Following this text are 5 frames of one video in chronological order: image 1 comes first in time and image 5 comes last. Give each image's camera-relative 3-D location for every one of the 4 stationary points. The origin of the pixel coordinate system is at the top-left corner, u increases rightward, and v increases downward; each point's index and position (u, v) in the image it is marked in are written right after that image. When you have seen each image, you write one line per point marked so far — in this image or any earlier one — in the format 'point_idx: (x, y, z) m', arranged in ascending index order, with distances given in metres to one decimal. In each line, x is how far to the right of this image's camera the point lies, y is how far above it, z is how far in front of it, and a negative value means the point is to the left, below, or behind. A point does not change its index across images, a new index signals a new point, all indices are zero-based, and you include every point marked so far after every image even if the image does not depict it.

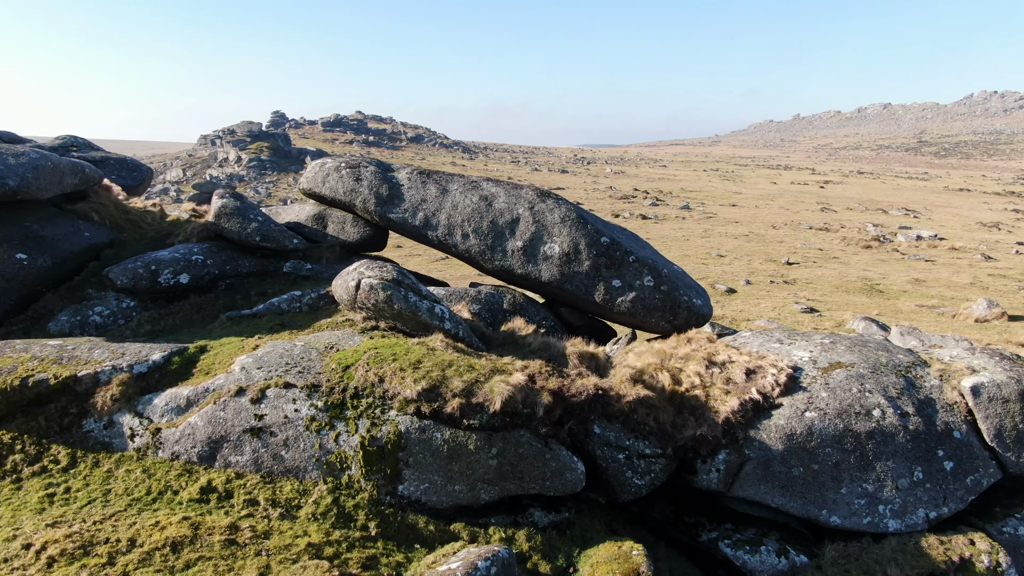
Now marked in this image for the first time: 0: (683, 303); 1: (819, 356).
0: (+1.3, -0.1, +5.8) m
1: (+1.9, -0.4, +4.9) m
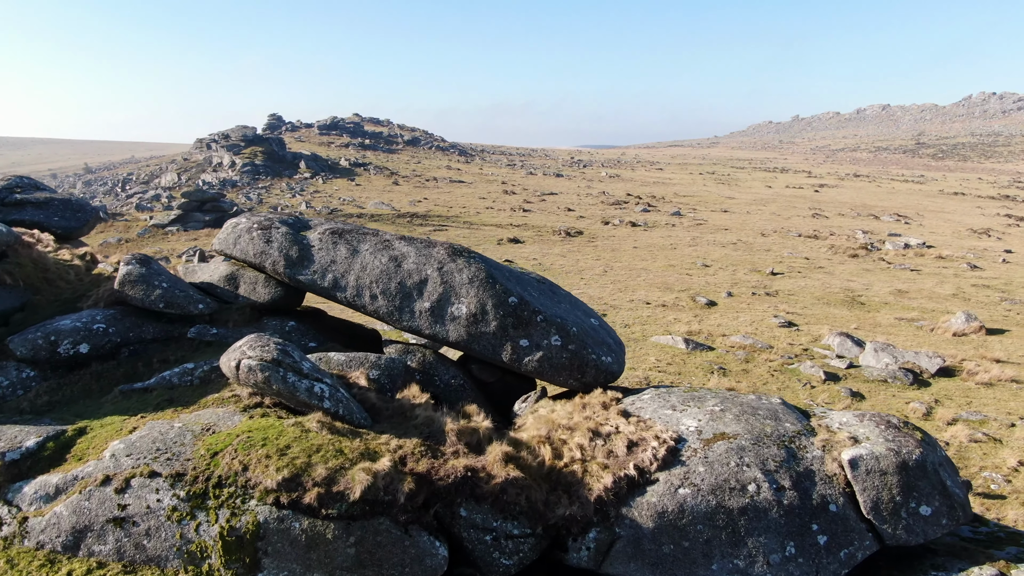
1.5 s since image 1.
0: (+0.6, -0.6, +5.9) m
1: (+1.2, -0.9, +5.0) m
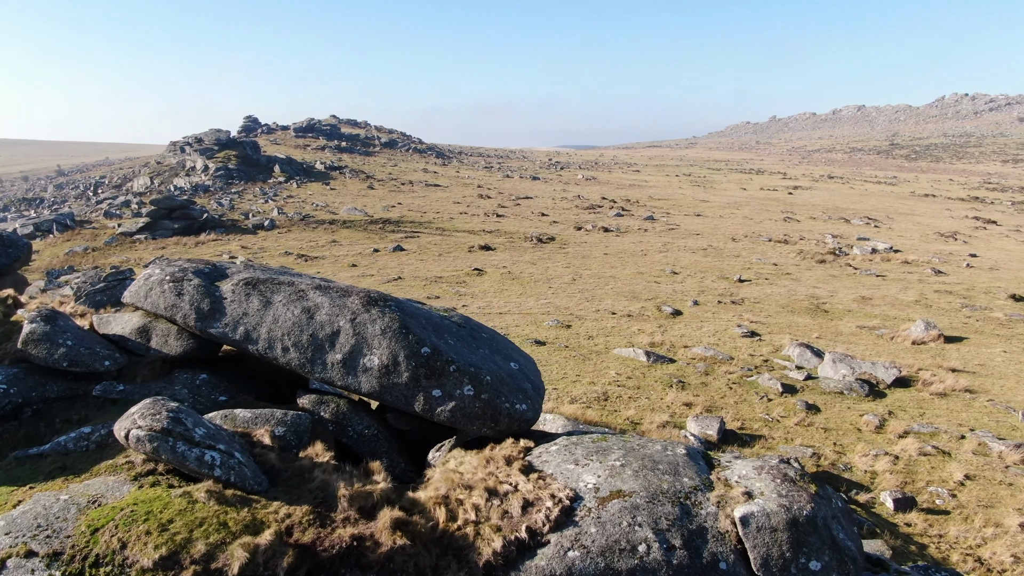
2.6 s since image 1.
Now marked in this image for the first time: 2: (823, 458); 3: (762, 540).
0: (-0.1, -0.9, +6.0) m
1: (+0.6, -1.3, +5.0) m
2: (+6.1, -3.3, +15.2) m
3: (+1.5, -1.5, +4.8) m
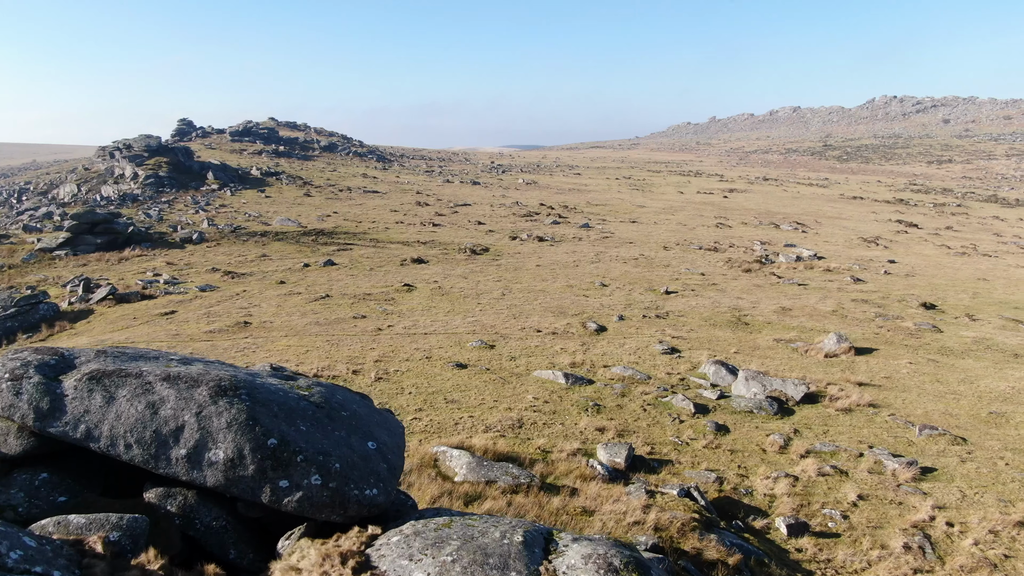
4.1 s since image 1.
0: (-1.3, -1.6, +6.1) m
1: (-0.5, -2.0, +5.2) m
2: (+4.3, -3.9, +15.7) m
3: (+0.4, -2.2, +5.0) m
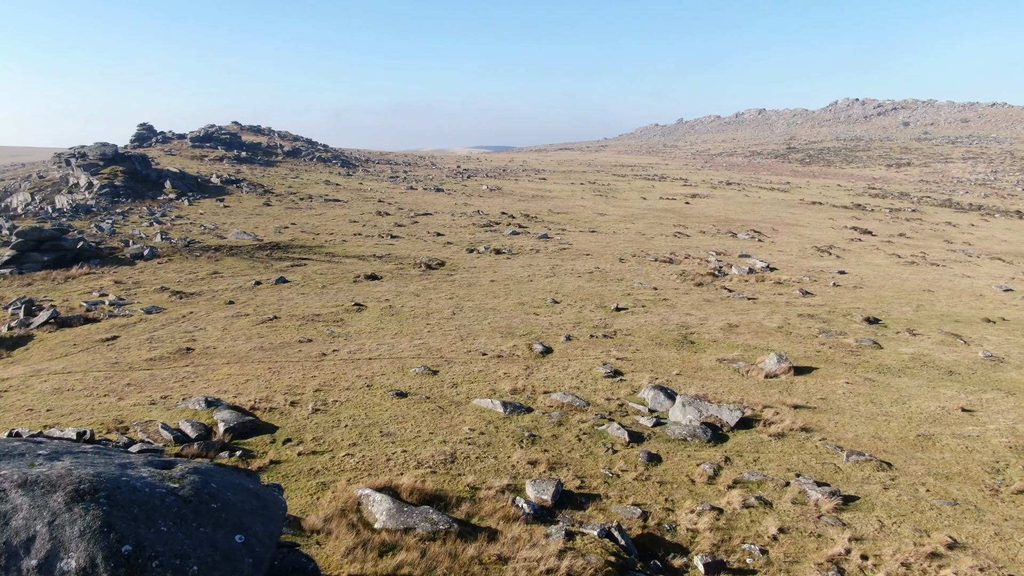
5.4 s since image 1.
0: (-2.4, -2.5, +6.2) m
1: (-1.7, -2.8, +5.3) m
2: (+2.8, -4.7, +15.9) m
3: (-0.7, -3.1, +5.1) m
